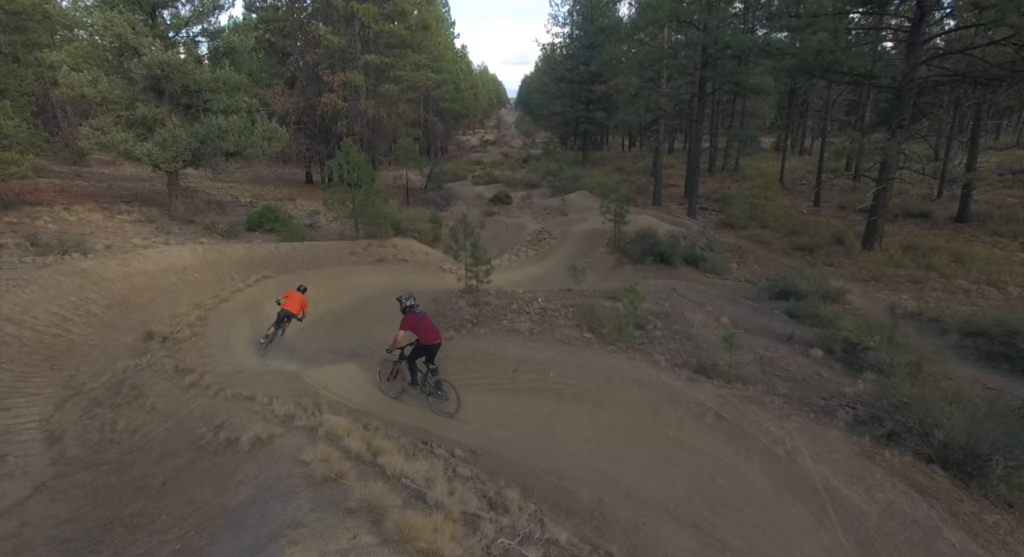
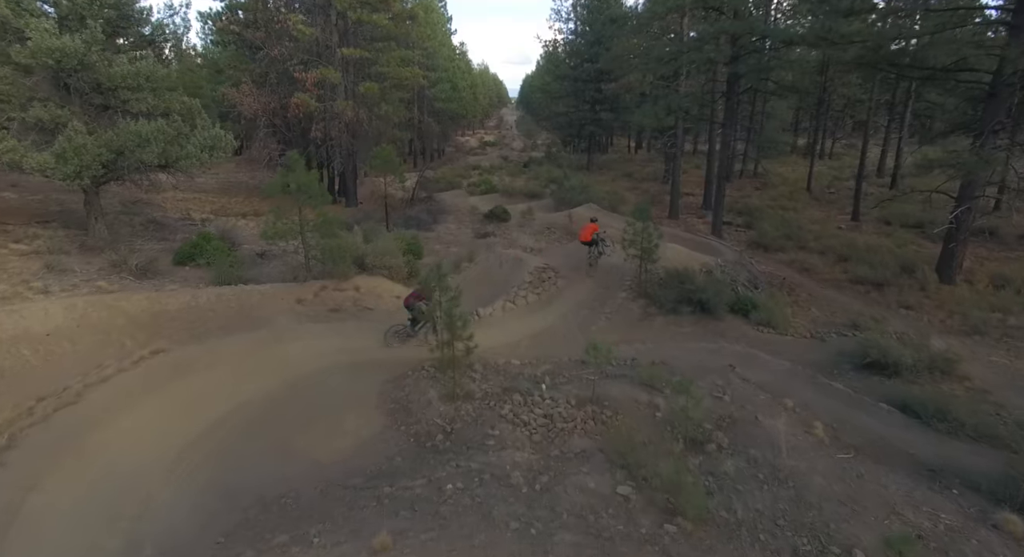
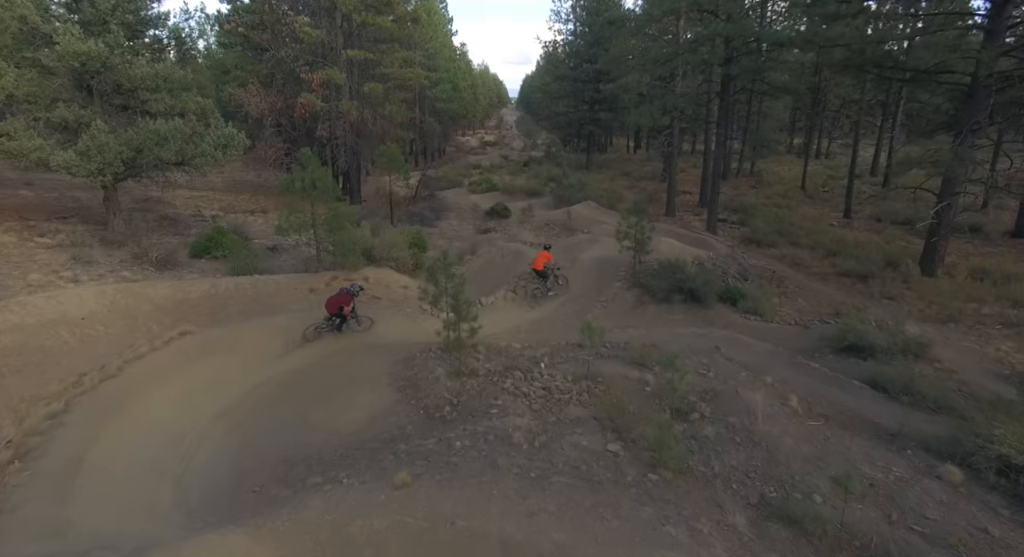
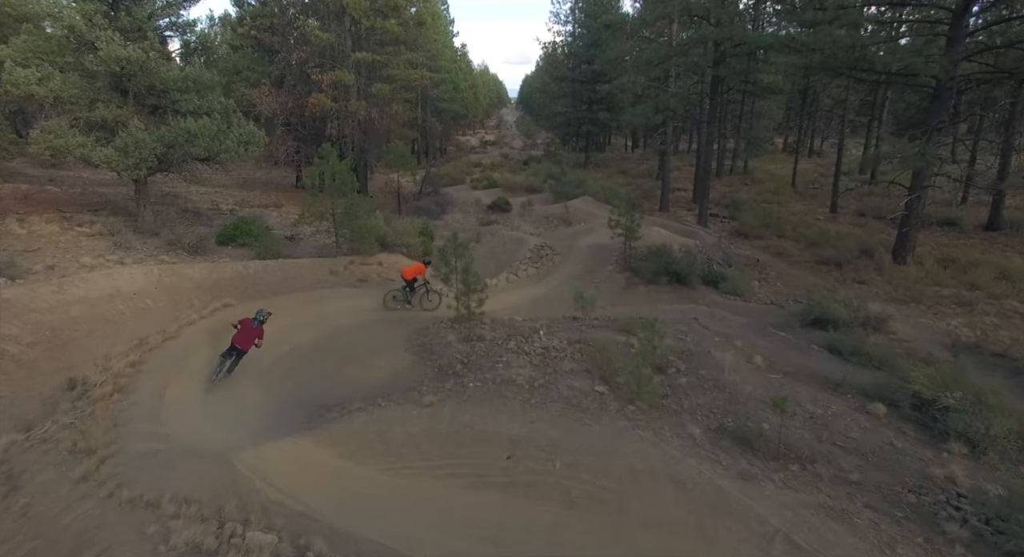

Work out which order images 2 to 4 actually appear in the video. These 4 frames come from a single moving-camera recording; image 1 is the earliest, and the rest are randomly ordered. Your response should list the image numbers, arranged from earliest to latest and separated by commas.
4, 3, 2
